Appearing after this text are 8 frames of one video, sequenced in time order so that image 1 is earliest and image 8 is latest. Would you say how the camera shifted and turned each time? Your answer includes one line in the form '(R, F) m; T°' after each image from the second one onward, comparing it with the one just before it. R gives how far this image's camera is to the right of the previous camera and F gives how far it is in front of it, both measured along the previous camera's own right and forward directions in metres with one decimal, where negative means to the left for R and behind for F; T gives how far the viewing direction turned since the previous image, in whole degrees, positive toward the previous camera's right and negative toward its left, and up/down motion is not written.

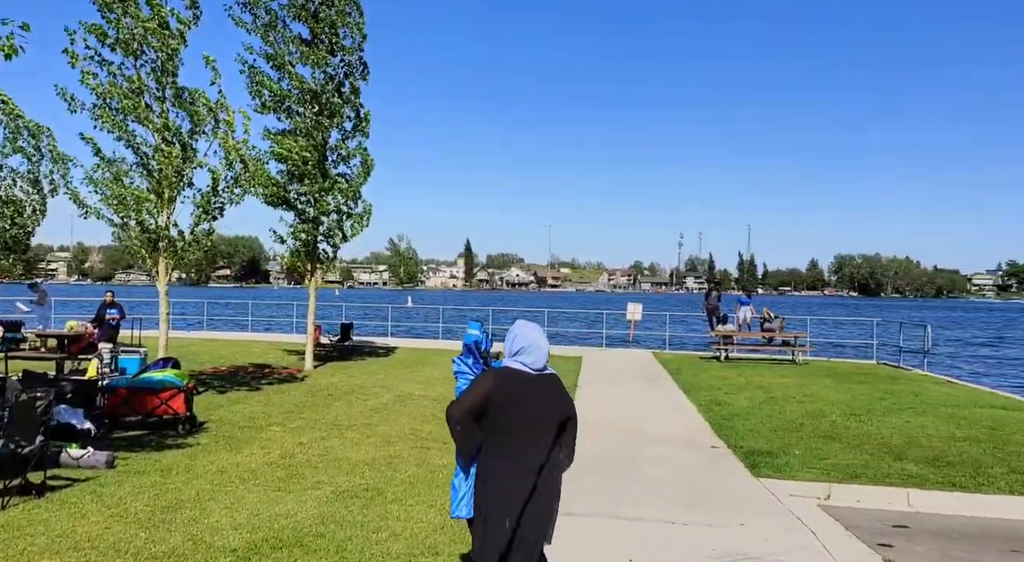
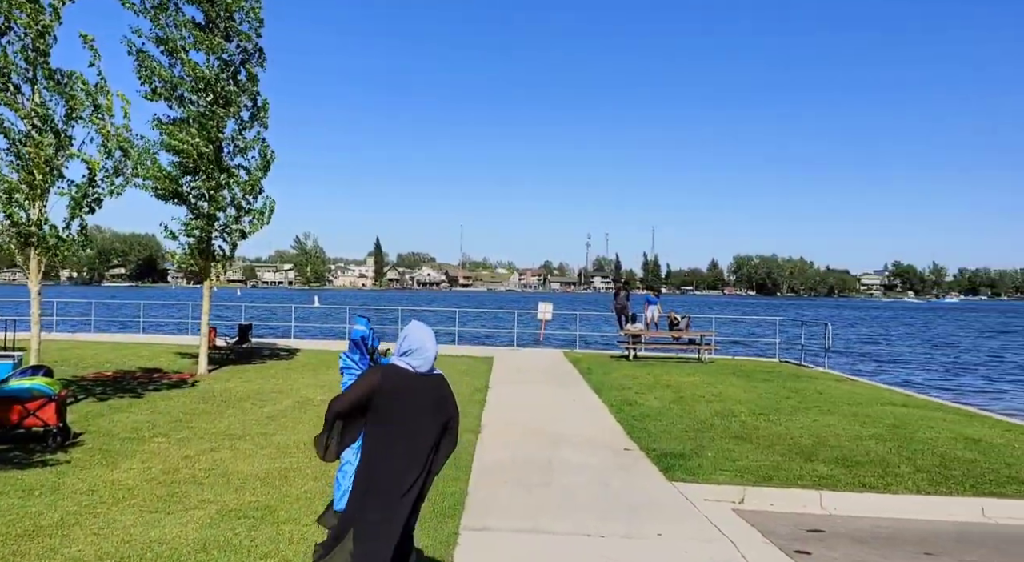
(0.0, +0.5) m; +6°
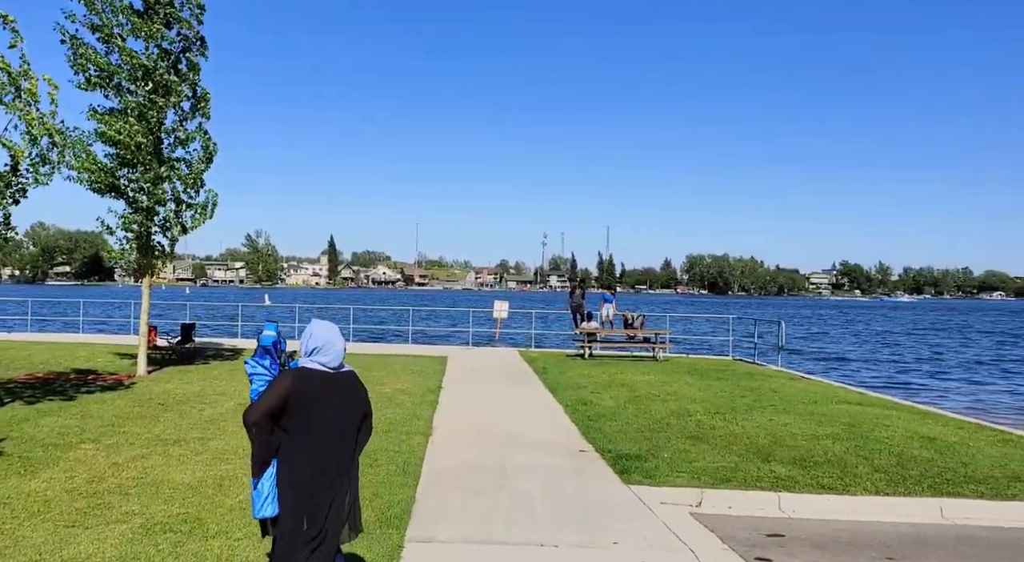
(+0.1, +0.4) m; +3°
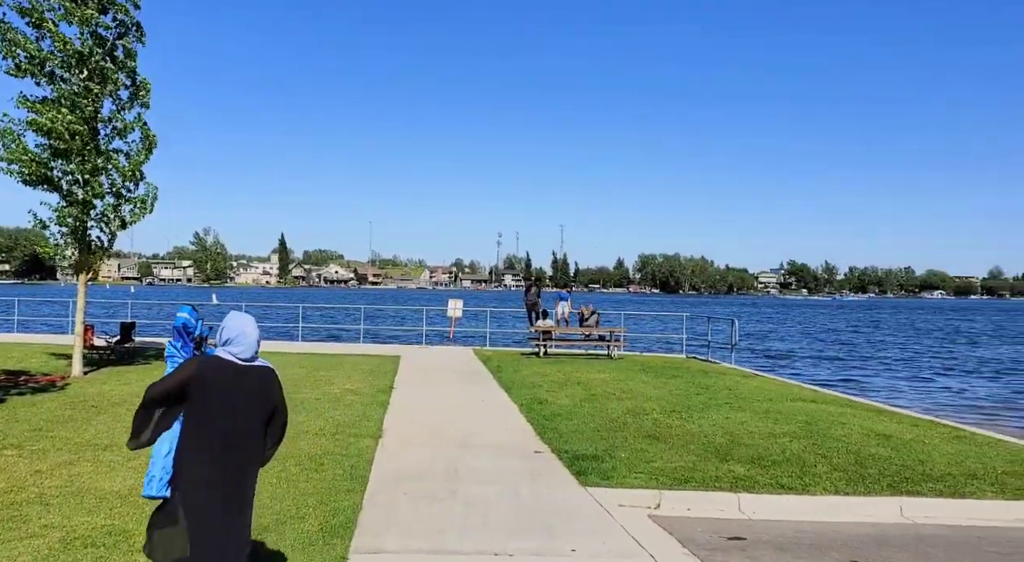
(0.0, +0.3) m; +3°
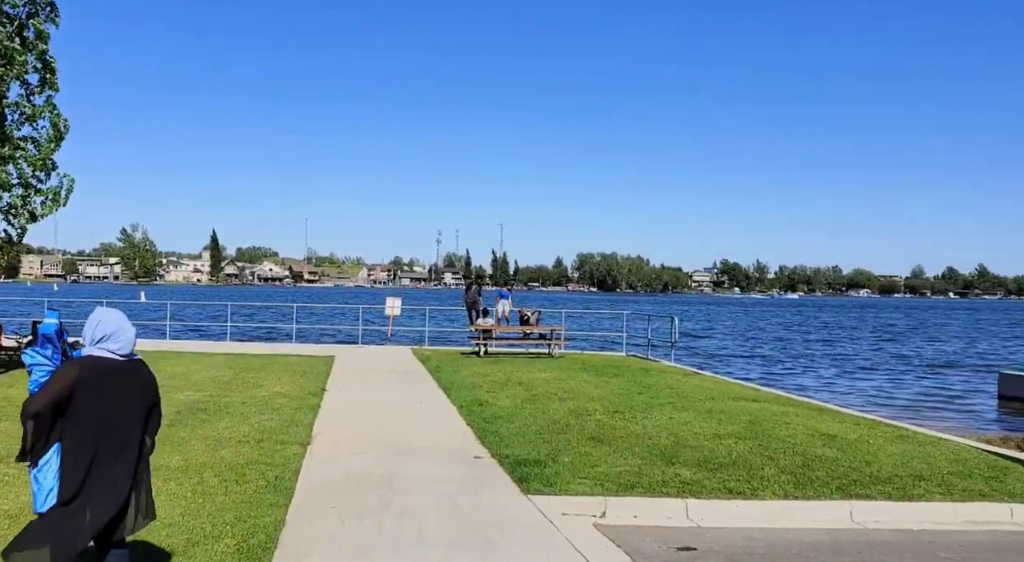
(0.0, +0.5) m; +4°
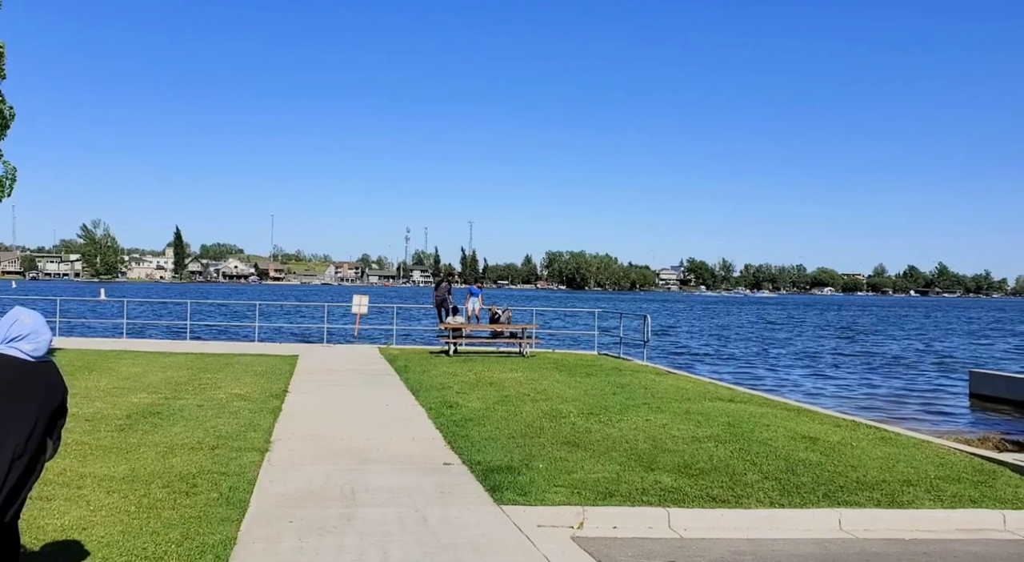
(0.0, +0.5) m; +2°
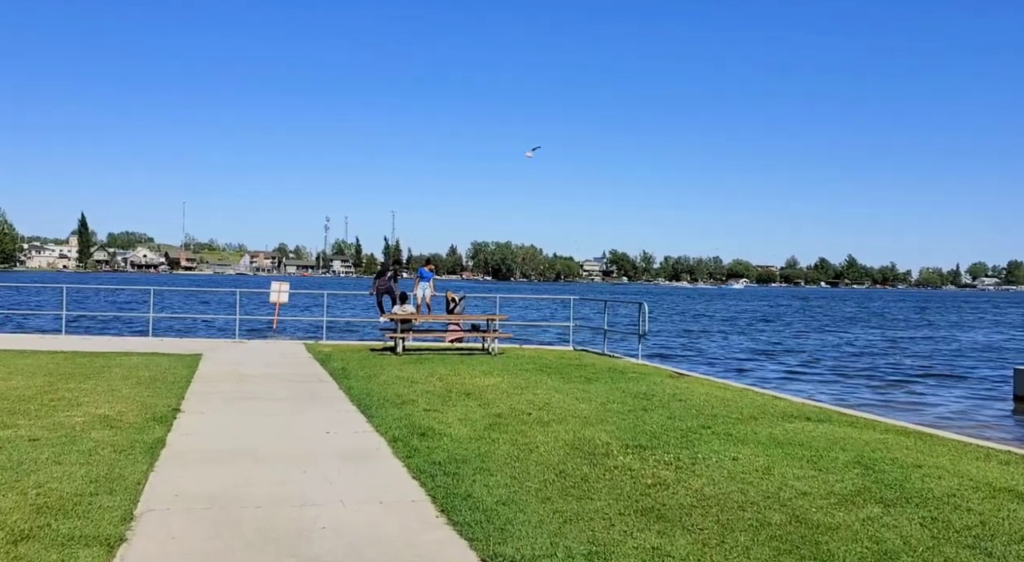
(-0.8, +4.1) m; +5°
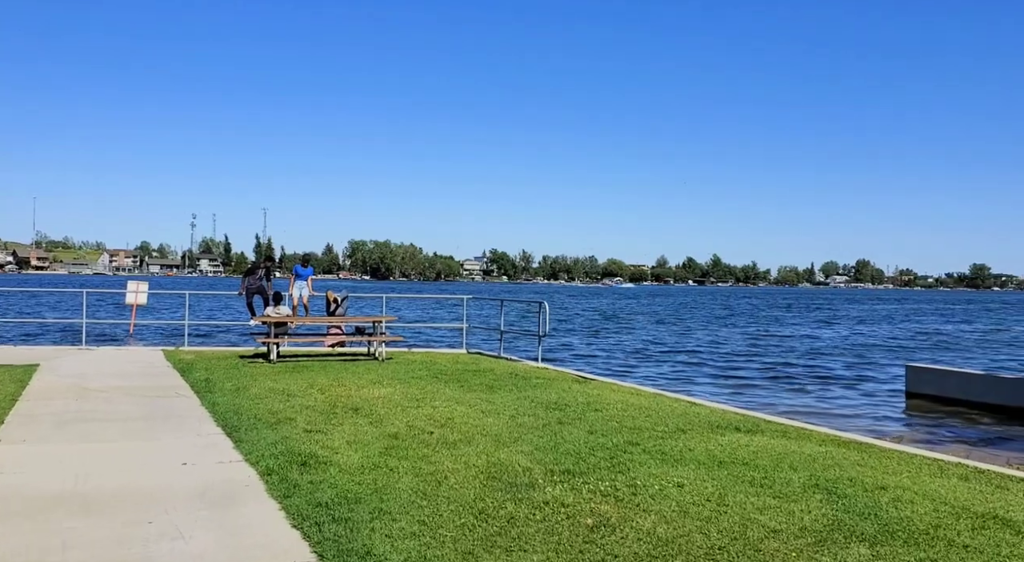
(-0.2, +1.4) m; +8°
